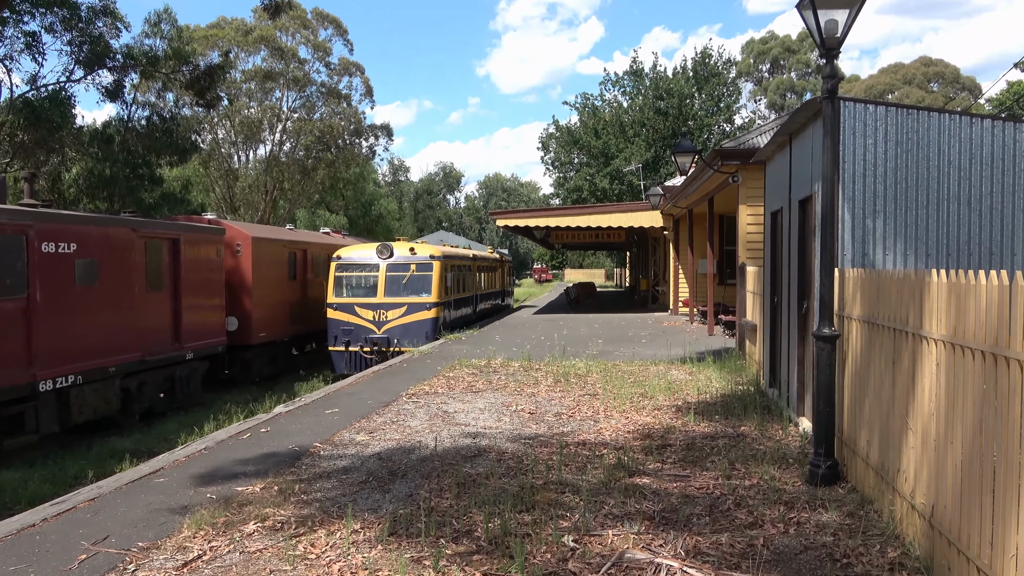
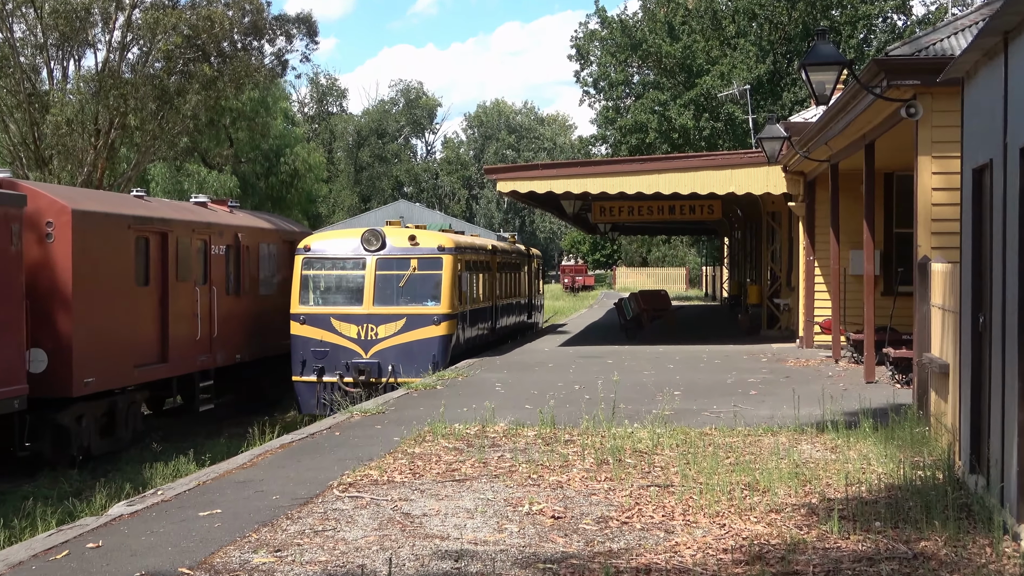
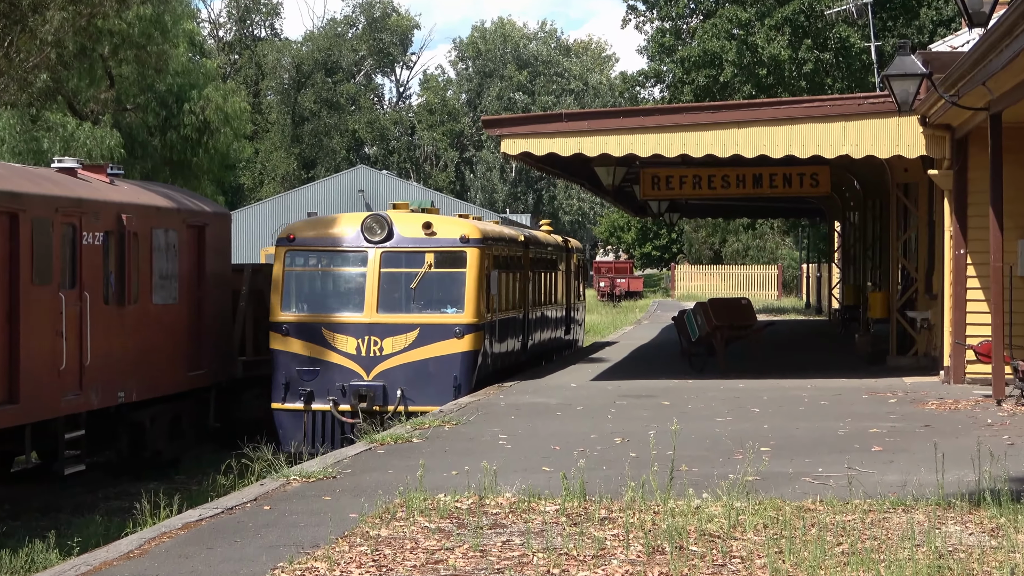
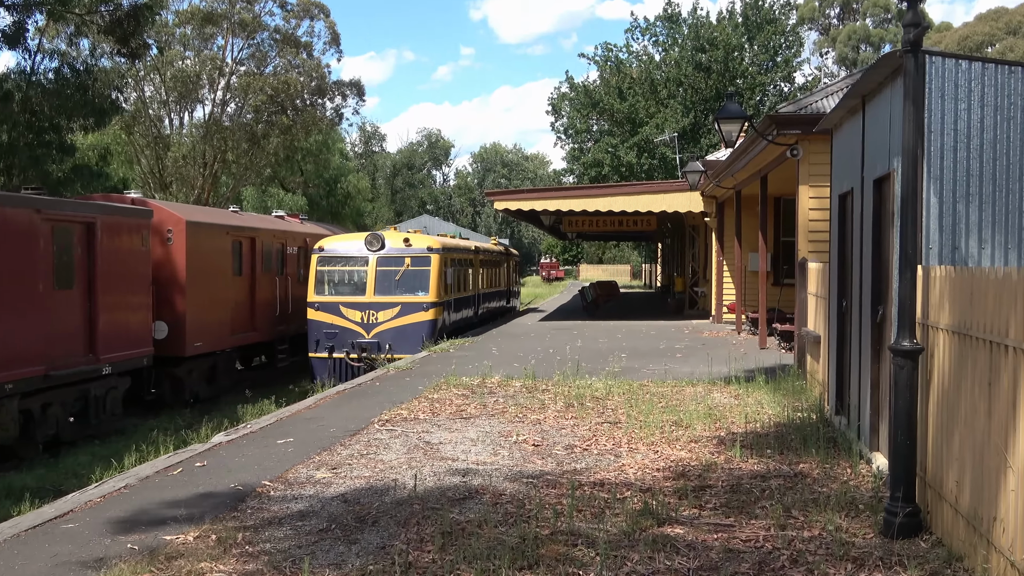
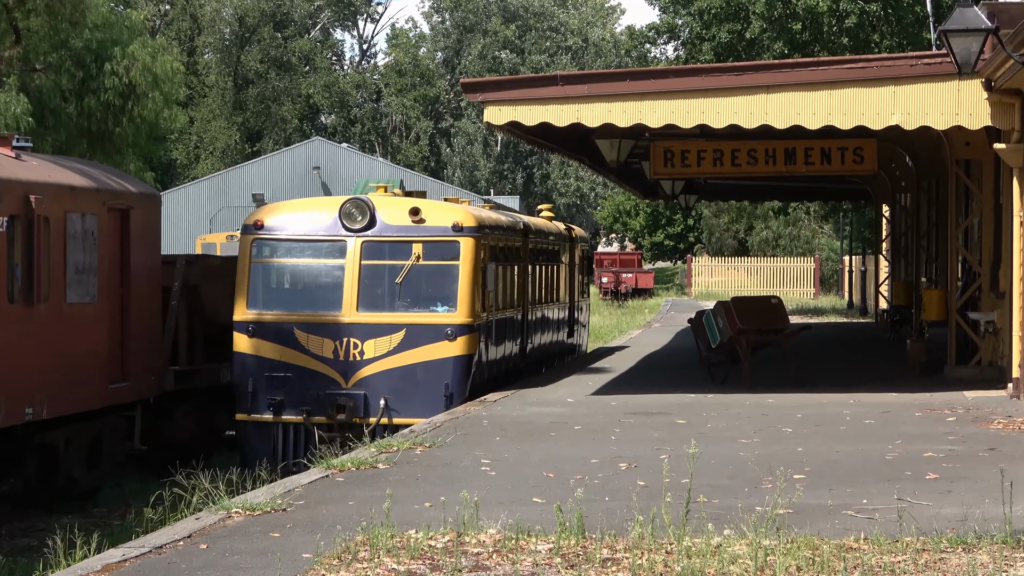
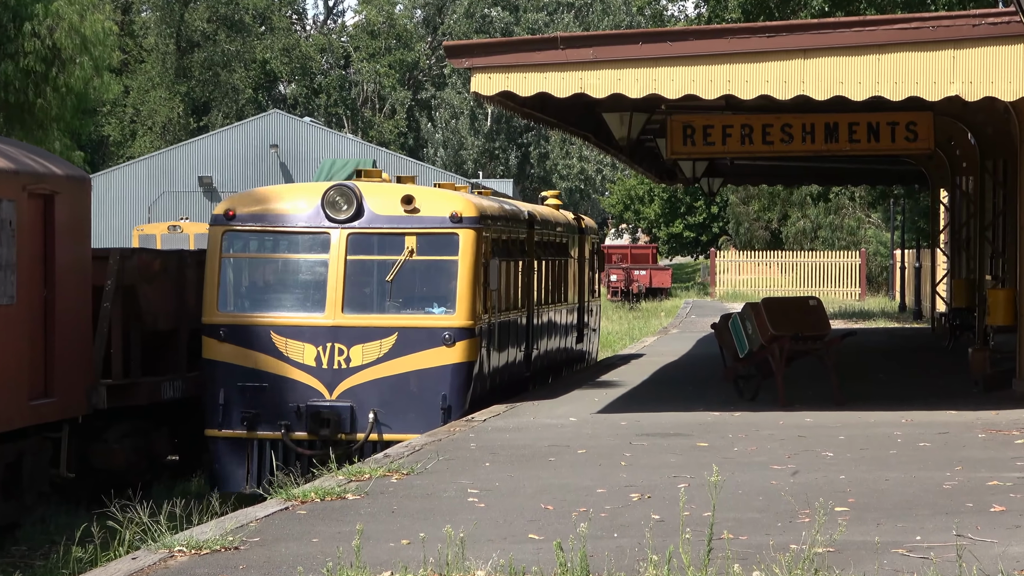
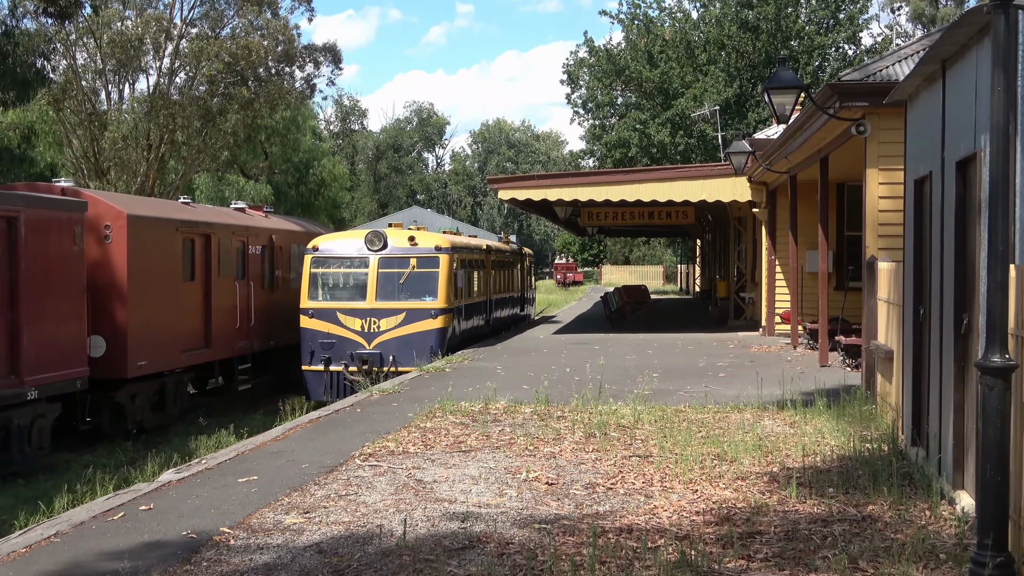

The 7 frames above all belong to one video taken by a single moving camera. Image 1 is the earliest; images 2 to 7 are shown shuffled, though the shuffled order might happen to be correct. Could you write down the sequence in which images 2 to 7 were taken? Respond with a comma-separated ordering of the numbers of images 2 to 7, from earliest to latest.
4, 7, 2, 3, 5, 6
